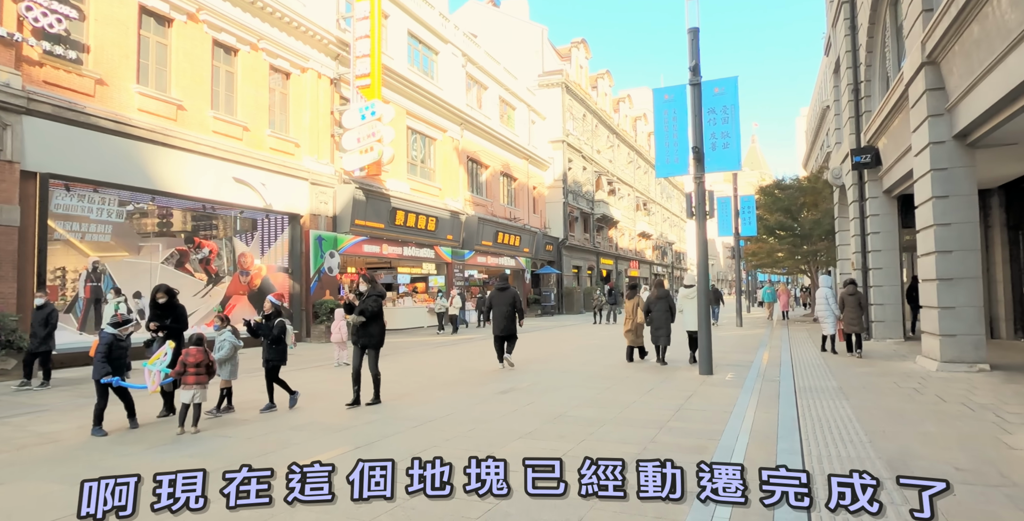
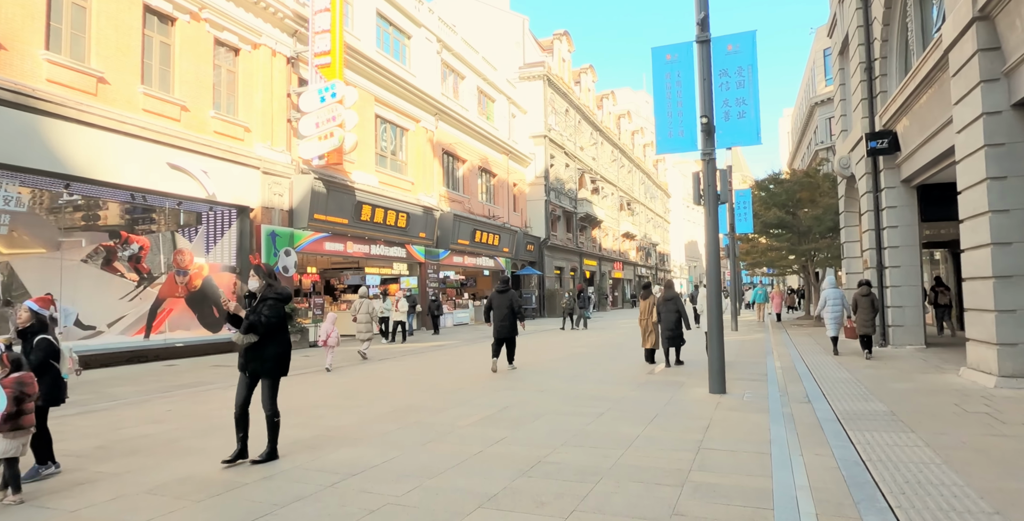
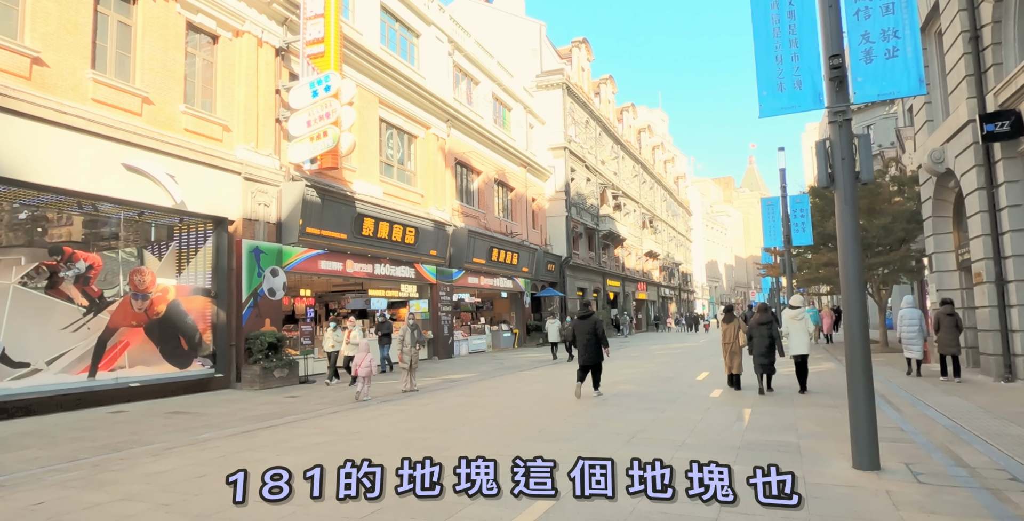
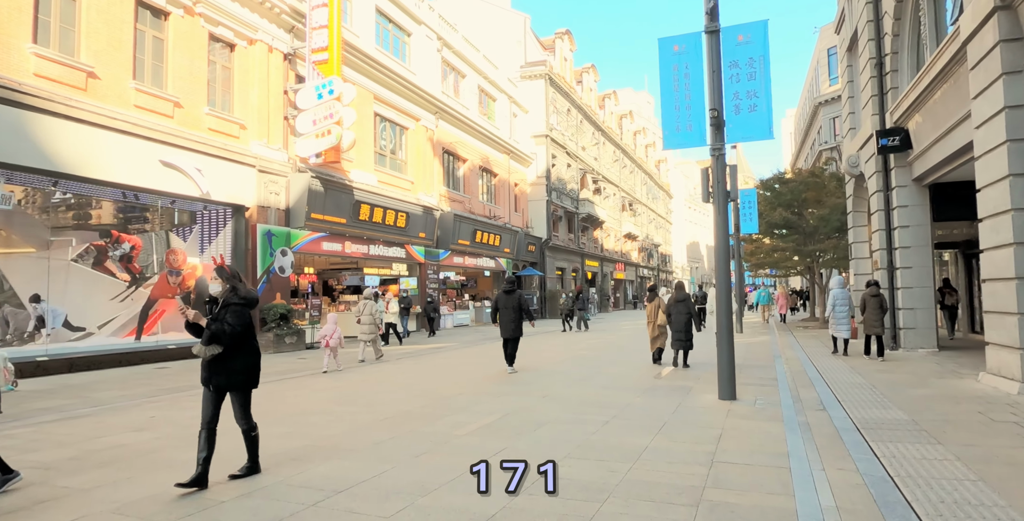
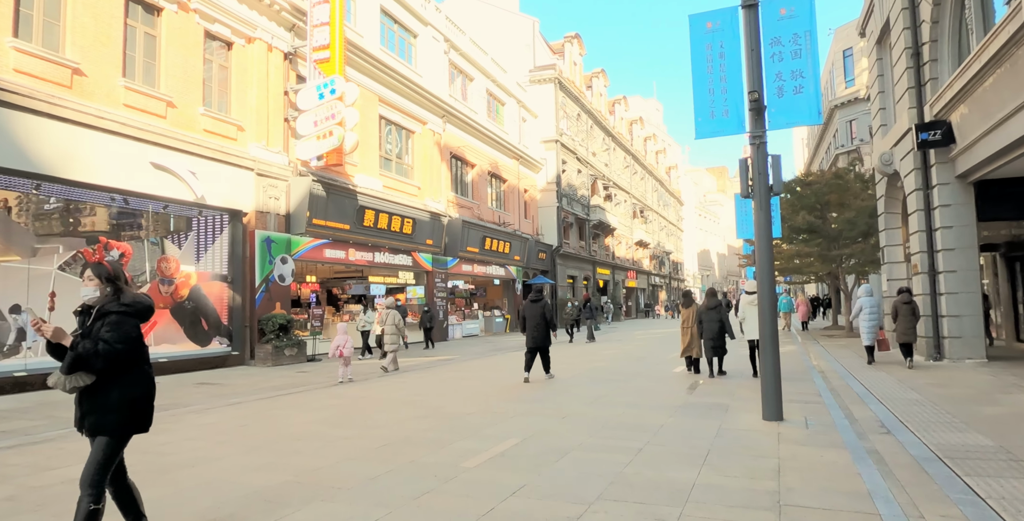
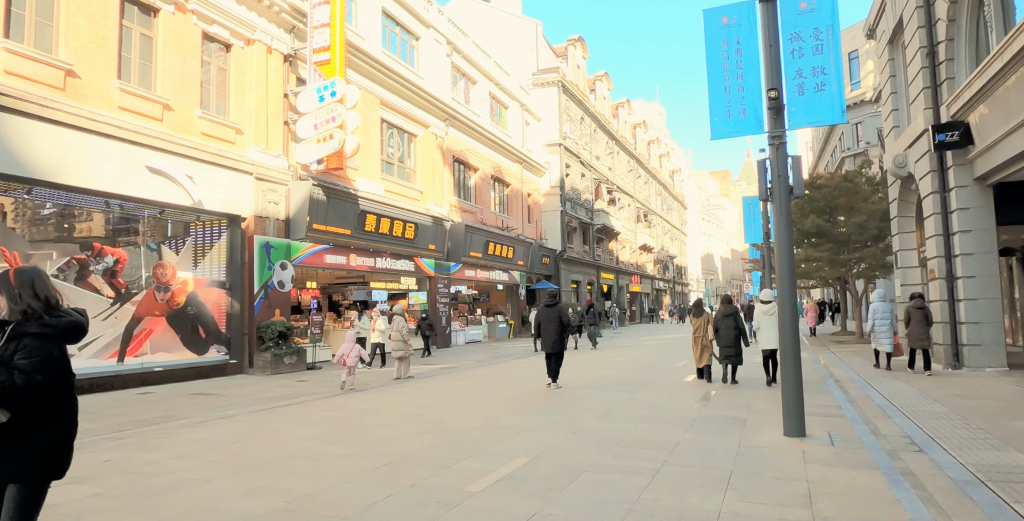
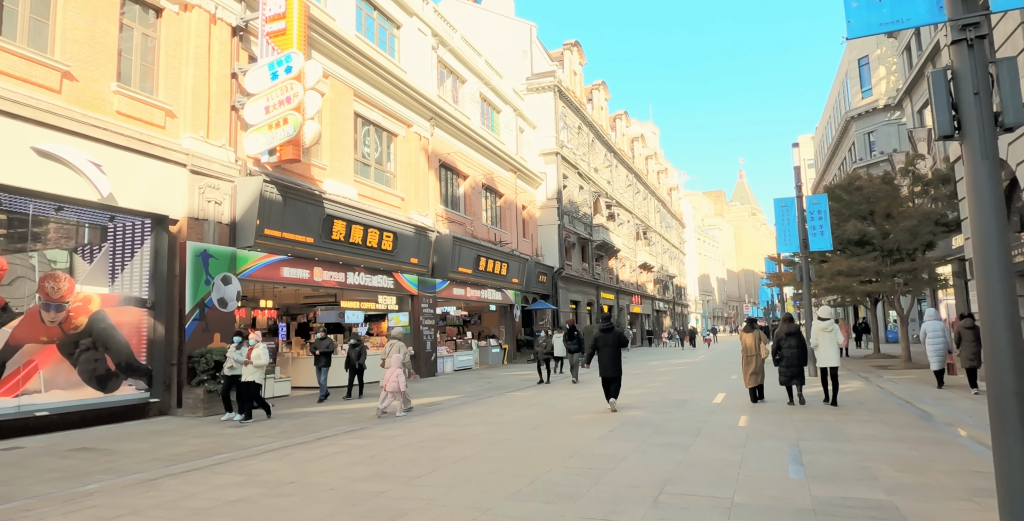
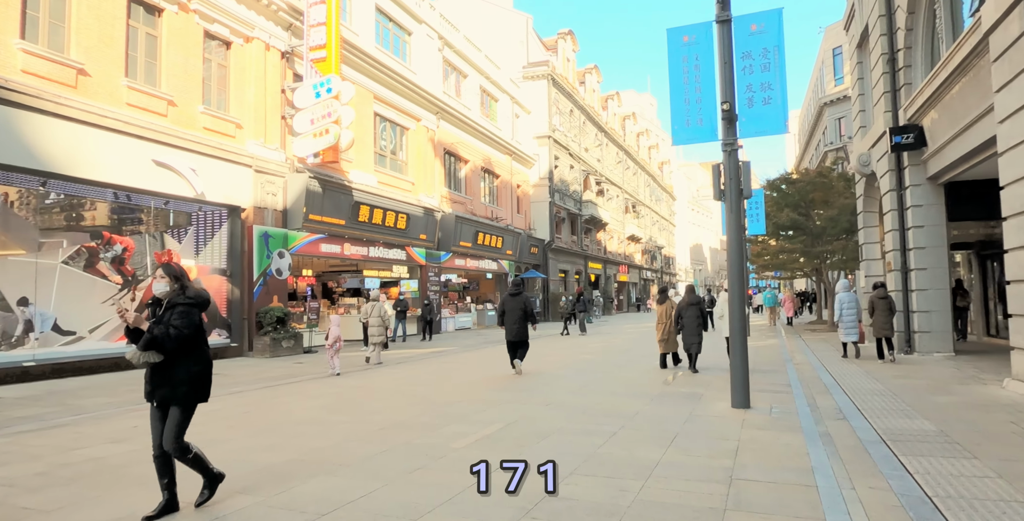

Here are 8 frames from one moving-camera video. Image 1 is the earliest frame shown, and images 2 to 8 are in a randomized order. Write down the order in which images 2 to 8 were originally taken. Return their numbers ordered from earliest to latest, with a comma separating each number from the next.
2, 4, 8, 5, 6, 3, 7
